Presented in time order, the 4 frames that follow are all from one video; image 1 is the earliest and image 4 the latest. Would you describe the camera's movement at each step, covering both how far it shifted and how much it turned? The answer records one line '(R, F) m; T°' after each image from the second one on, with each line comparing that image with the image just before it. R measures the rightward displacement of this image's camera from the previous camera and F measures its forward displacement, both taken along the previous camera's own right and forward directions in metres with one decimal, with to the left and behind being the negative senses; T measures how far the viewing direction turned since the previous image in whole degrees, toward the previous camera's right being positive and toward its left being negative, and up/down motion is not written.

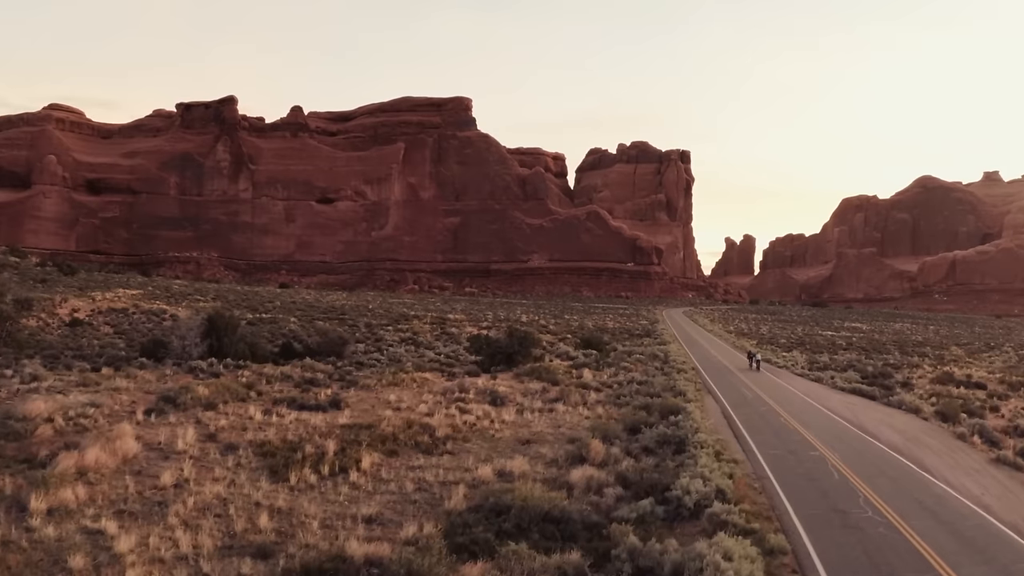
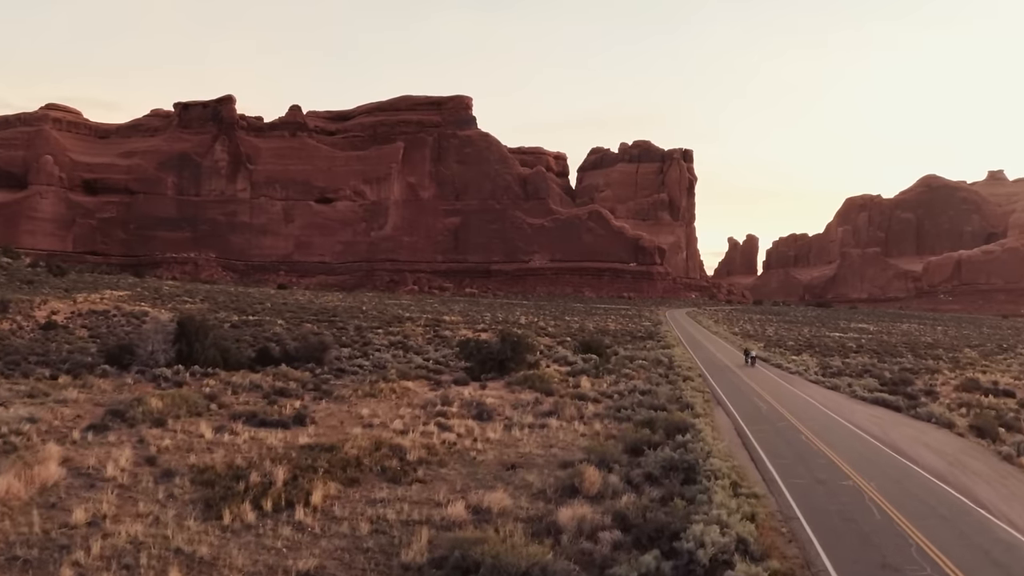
(+0.3, +1.7) m; 0°
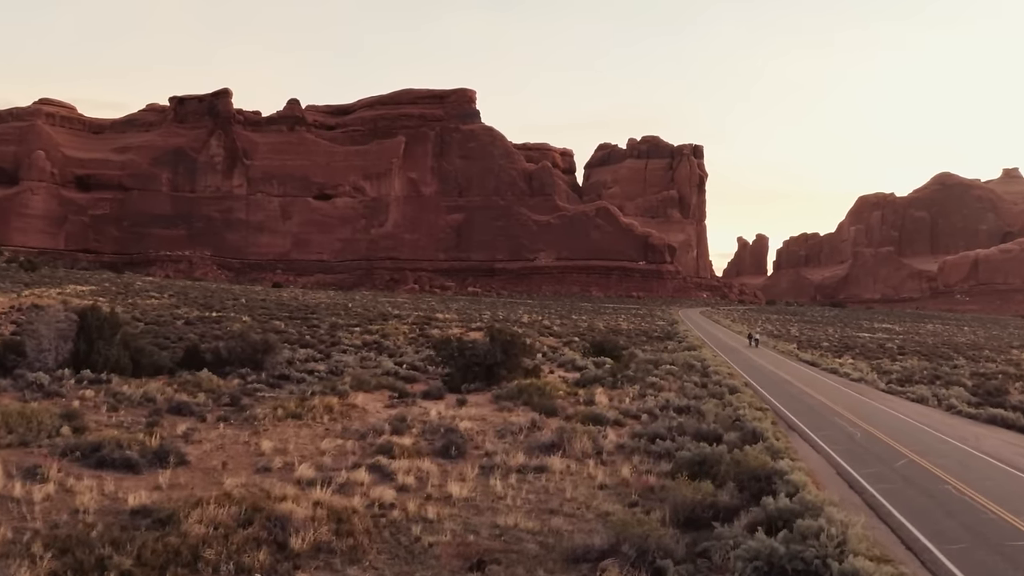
(+0.3, +4.8) m; 0°
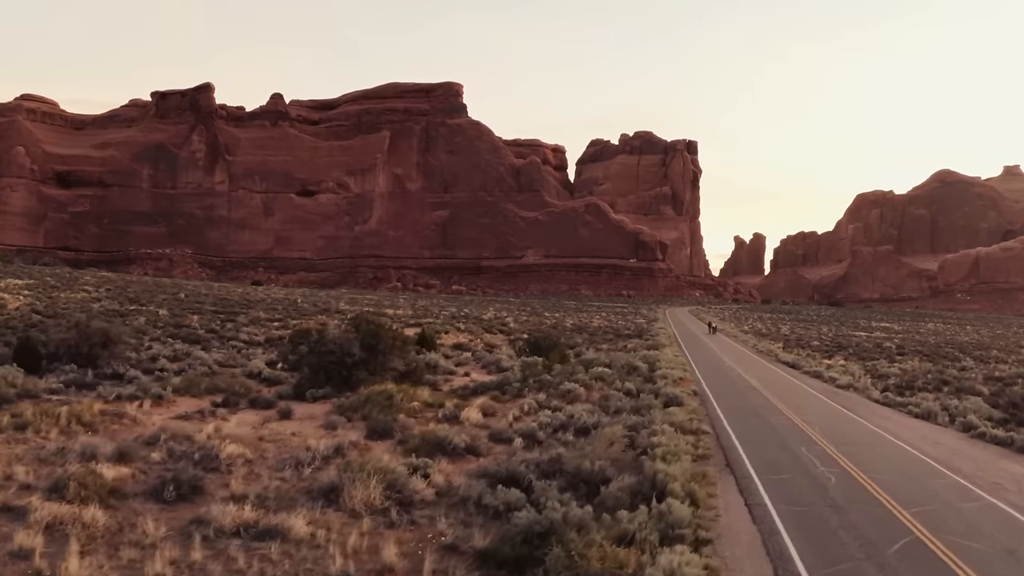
(+2.2, +3.8) m; 0°
